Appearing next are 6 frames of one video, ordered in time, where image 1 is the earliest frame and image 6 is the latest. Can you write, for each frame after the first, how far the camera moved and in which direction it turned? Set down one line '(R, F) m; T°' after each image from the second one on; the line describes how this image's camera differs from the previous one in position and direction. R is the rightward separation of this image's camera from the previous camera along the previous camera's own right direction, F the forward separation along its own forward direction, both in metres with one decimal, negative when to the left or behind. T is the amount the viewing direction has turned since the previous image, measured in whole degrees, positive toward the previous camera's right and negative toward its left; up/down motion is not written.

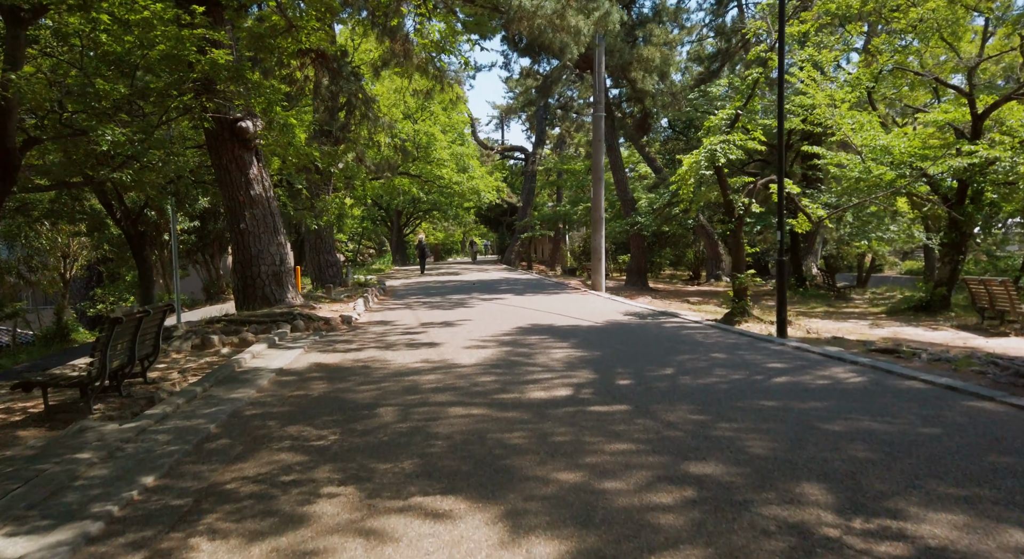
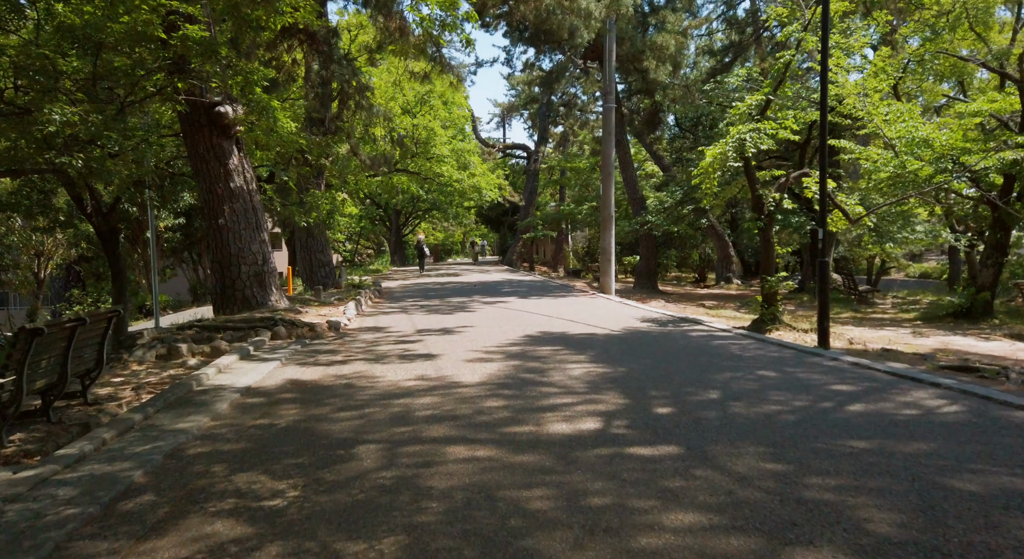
(-0.1, +1.3) m; 0°
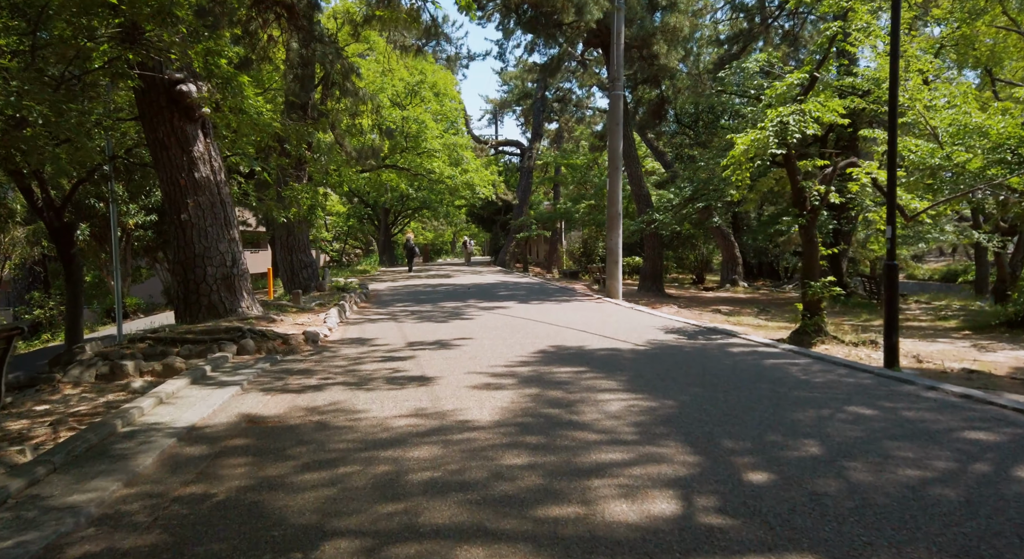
(-0.2, +1.6) m; +1°
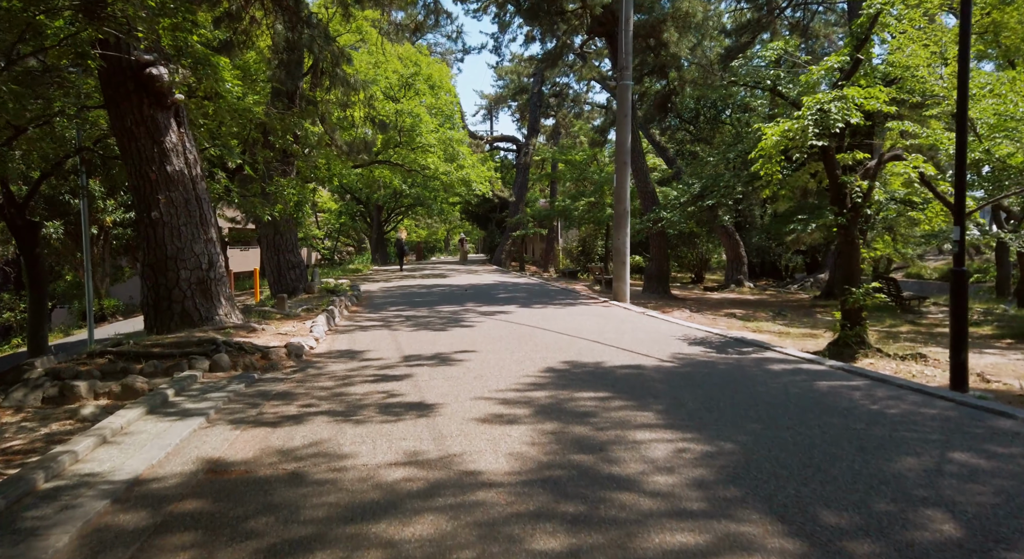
(-0.2, +1.1) m; +1°
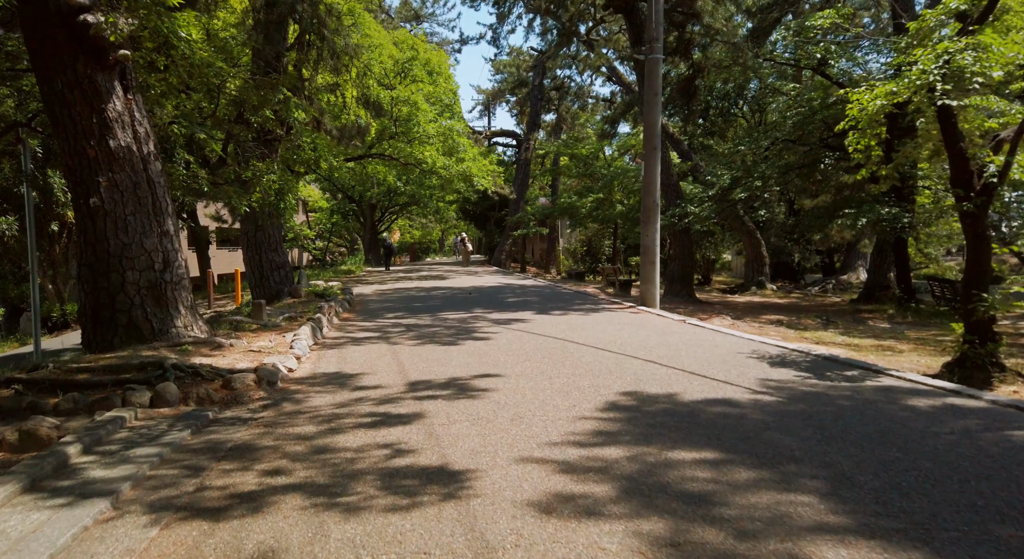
(-0.4, +2.1) m; +1°
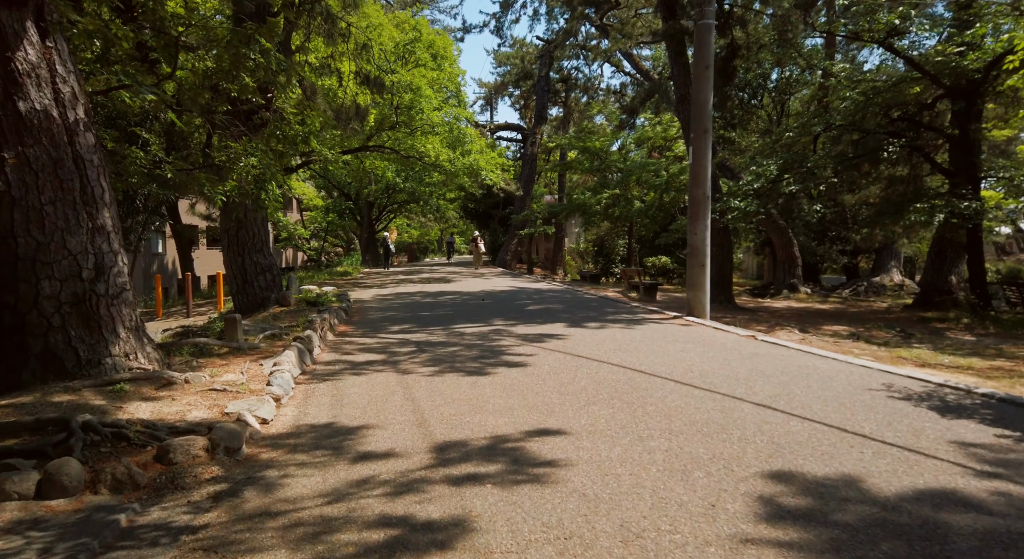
(-0.5, +2.2) m; 0°
